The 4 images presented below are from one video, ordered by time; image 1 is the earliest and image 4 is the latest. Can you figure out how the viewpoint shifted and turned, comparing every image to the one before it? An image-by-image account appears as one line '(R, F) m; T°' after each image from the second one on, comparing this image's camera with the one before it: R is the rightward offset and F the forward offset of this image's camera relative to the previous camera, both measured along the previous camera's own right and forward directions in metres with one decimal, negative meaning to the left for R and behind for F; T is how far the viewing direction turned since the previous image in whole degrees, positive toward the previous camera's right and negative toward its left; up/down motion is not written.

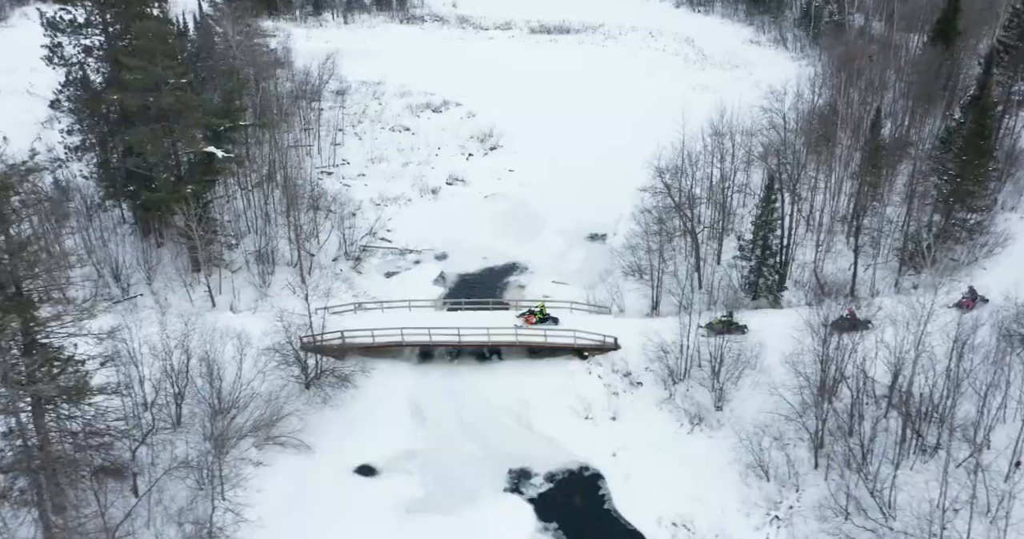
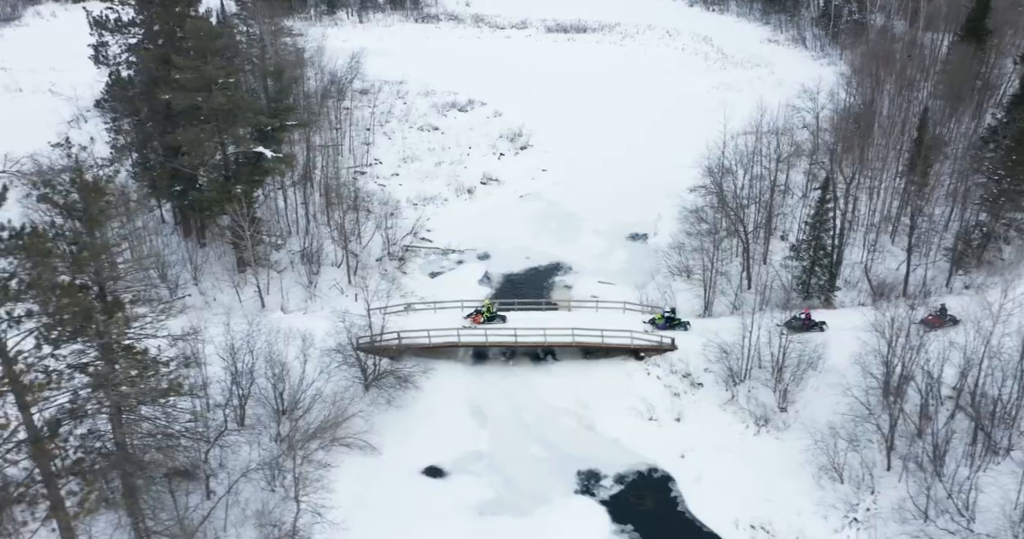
(-2.2, +0.1) m; 0°
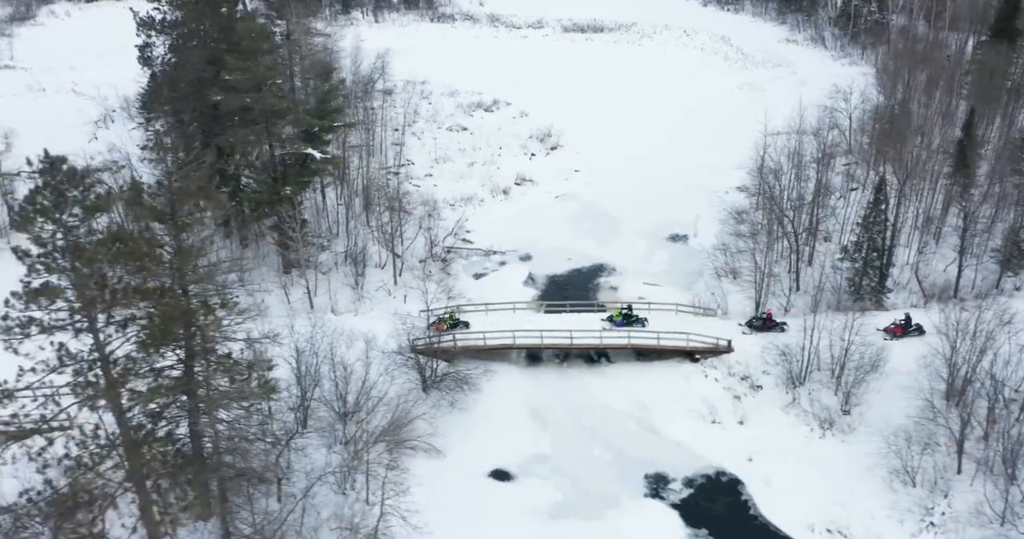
(-2.2, +0.1) m; 0°
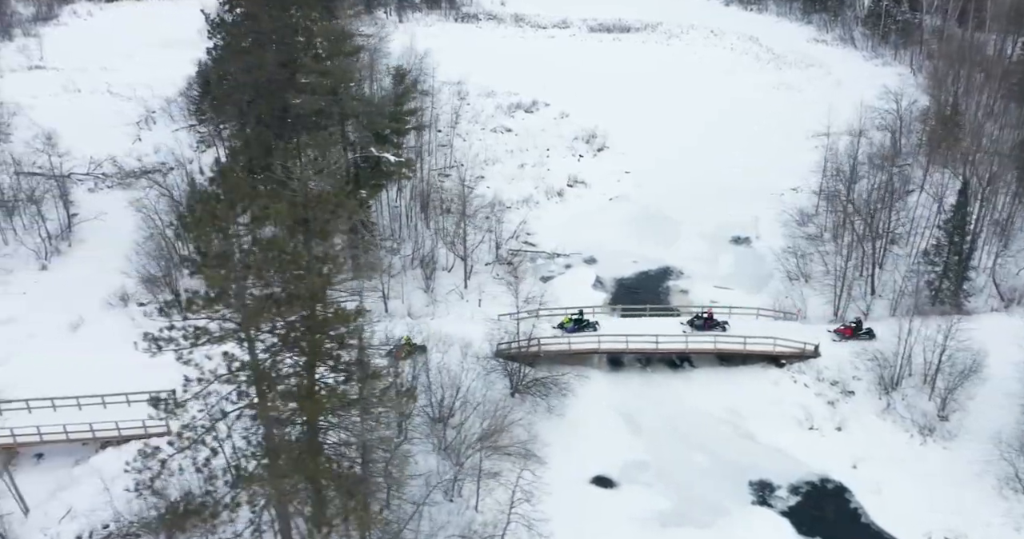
(-3.3, +0.2) m; 0°
